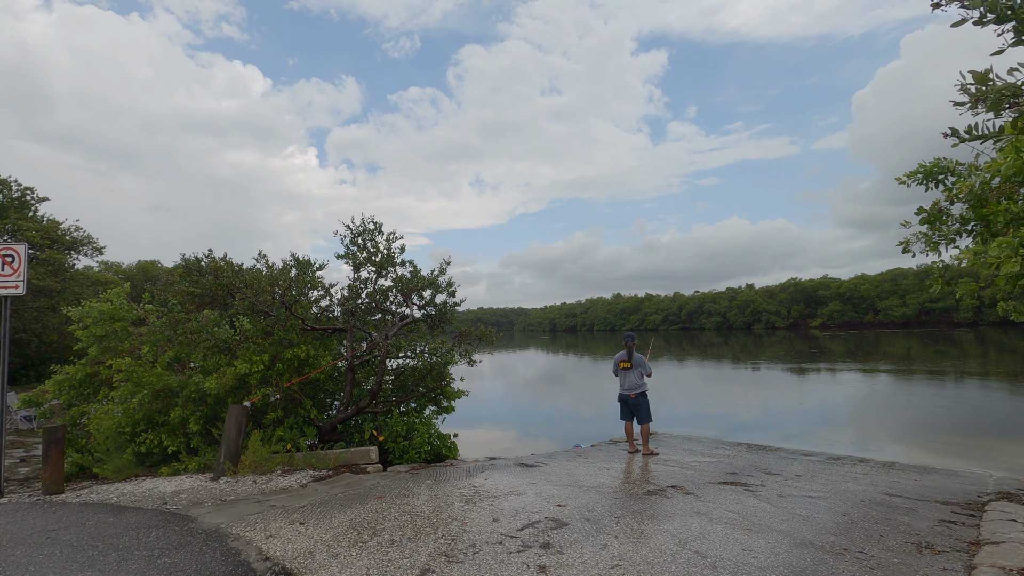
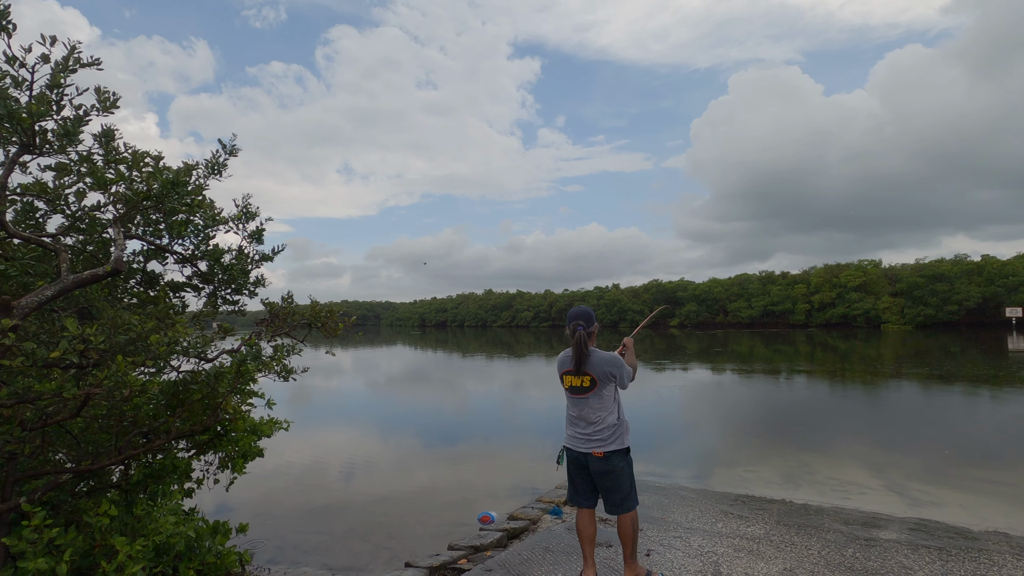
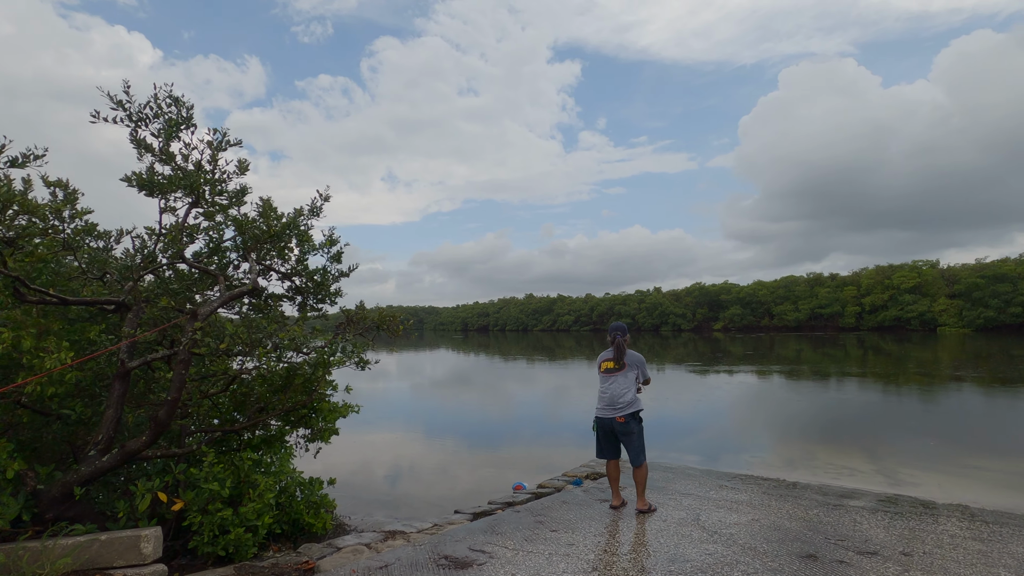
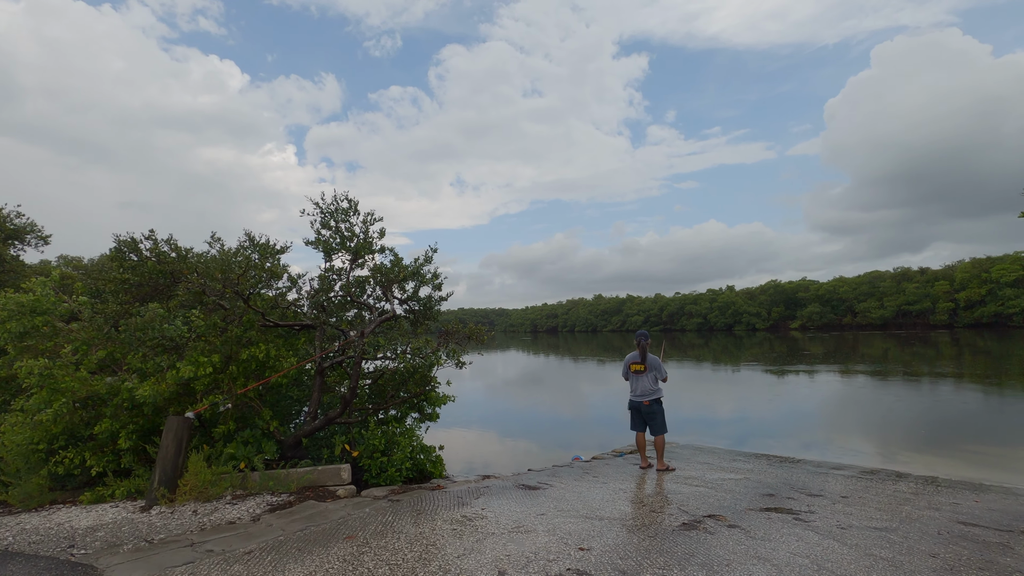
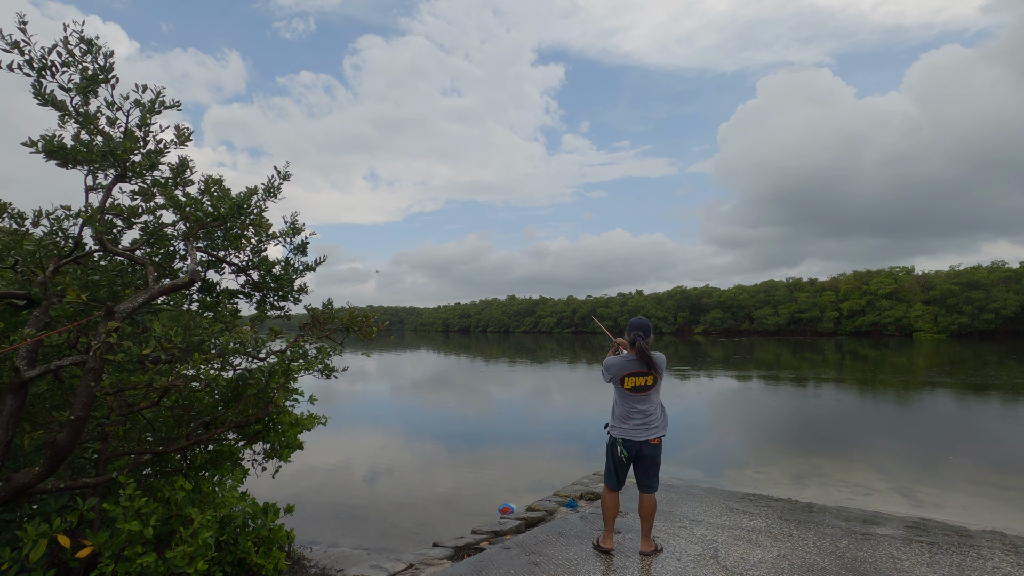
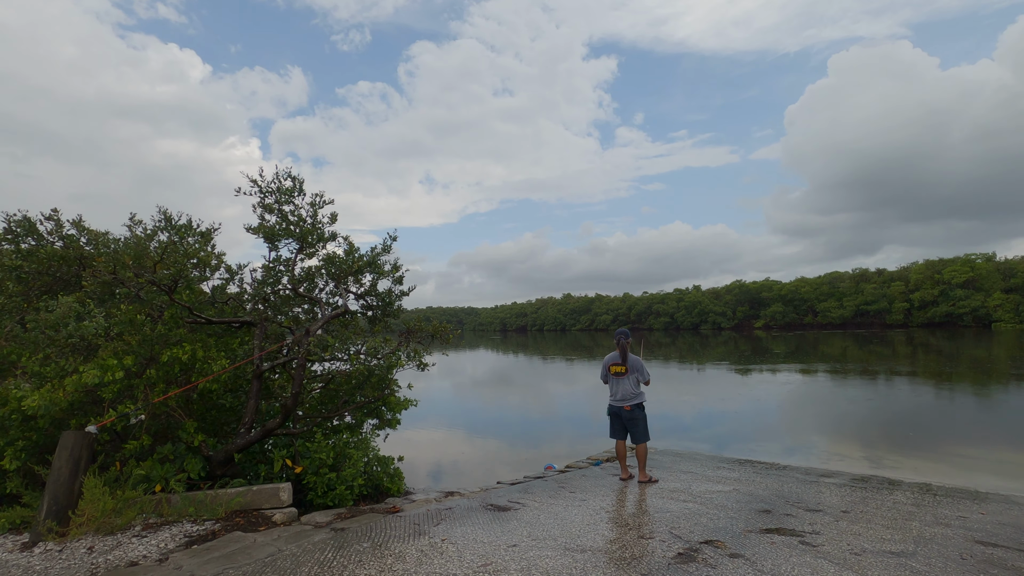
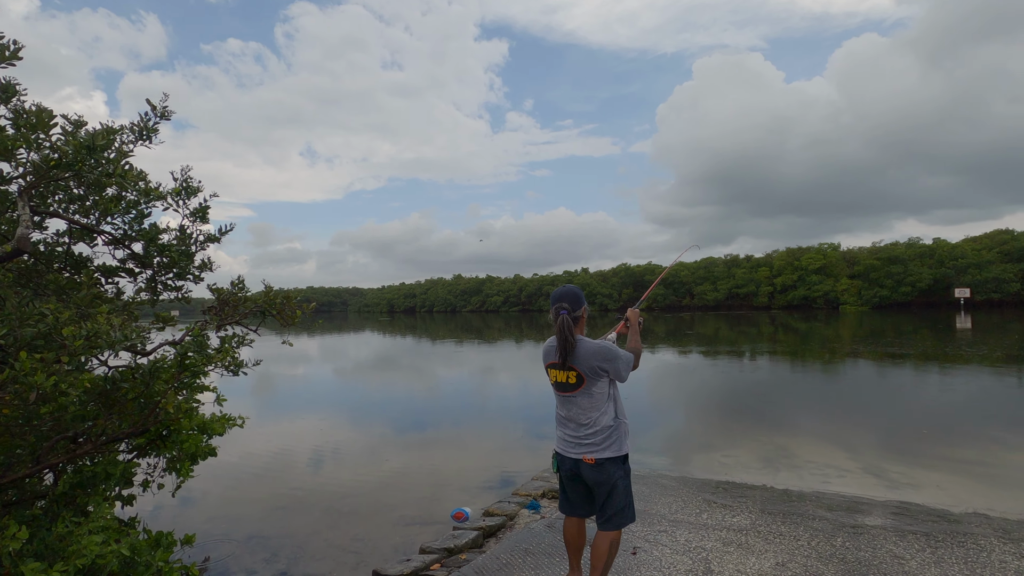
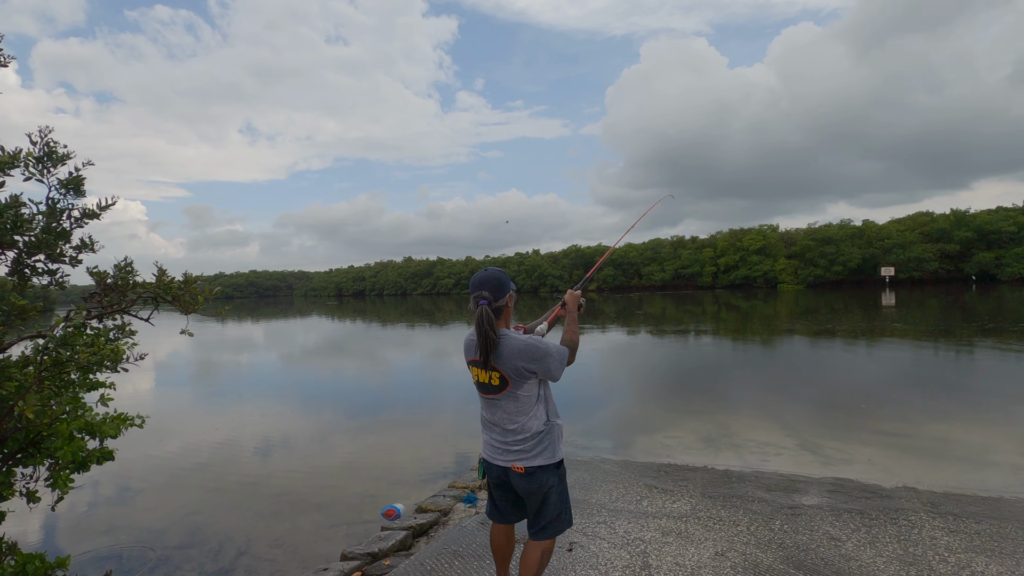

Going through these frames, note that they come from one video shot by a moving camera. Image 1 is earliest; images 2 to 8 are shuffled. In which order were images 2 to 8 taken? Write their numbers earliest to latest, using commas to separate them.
4, 6, 3, 5, 2, 7, 8
